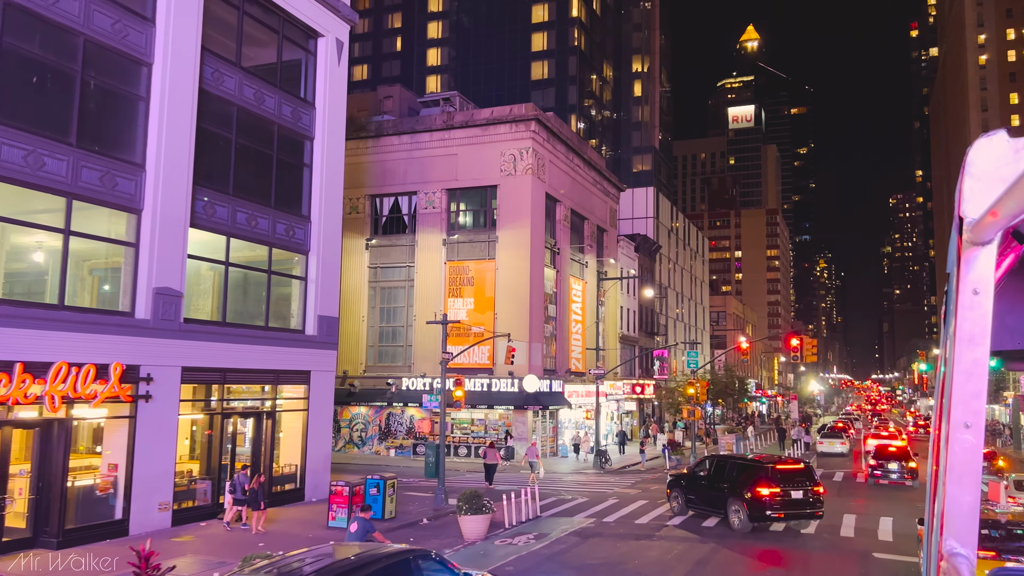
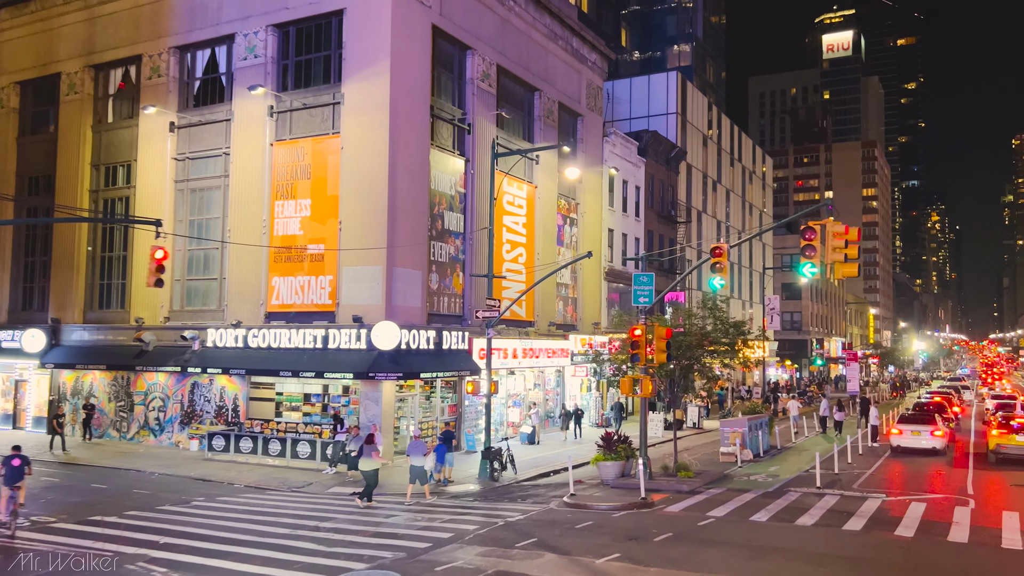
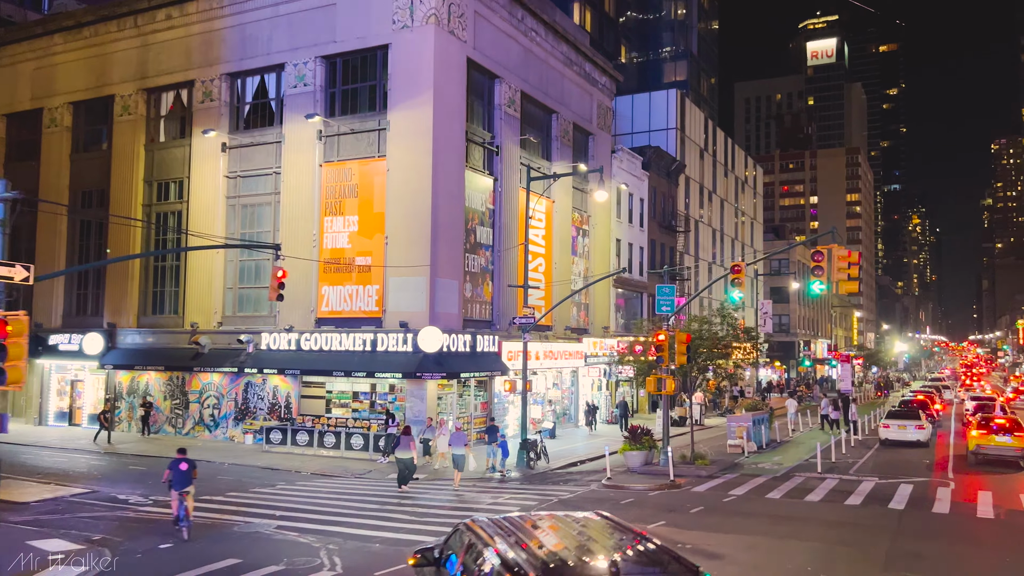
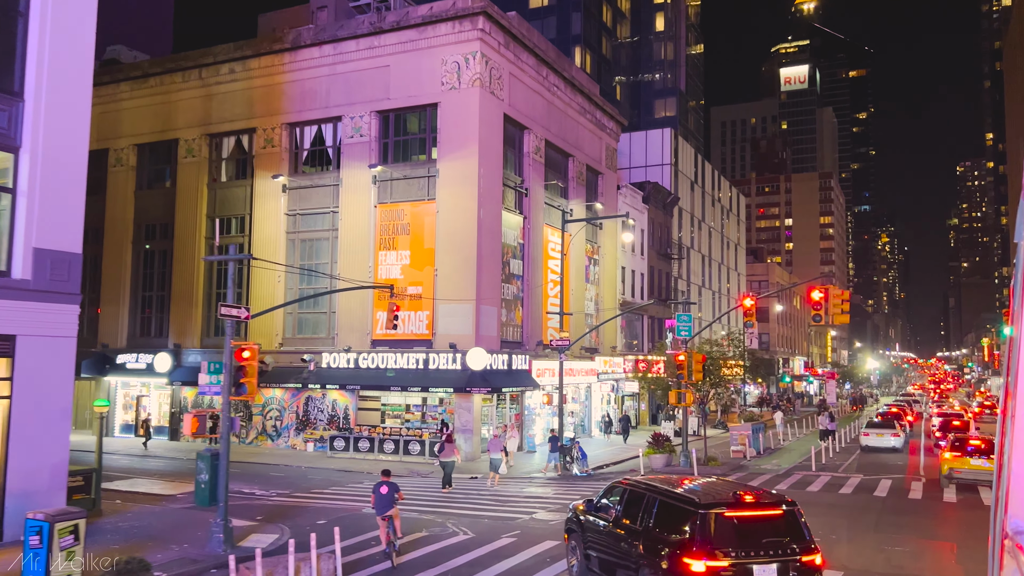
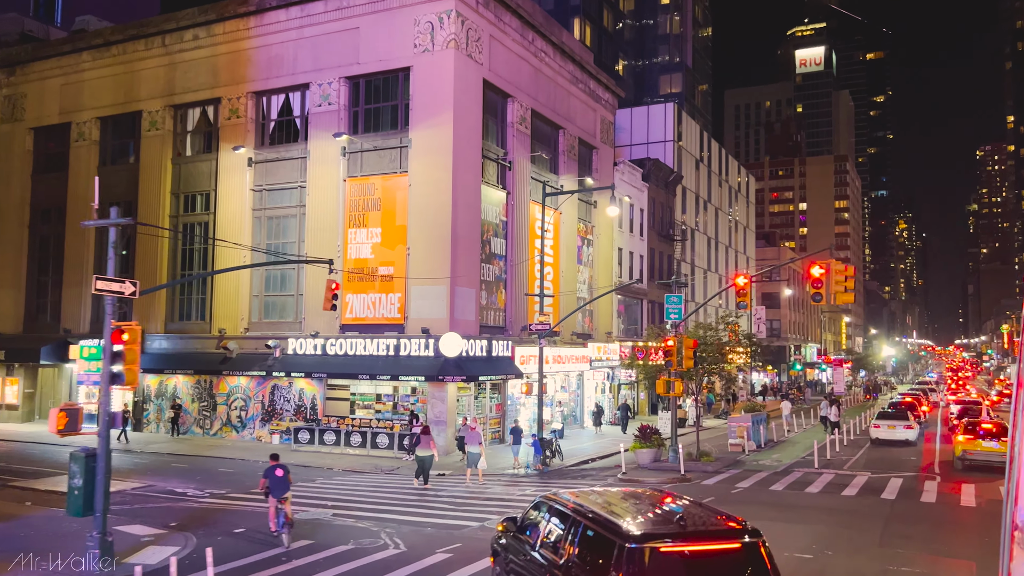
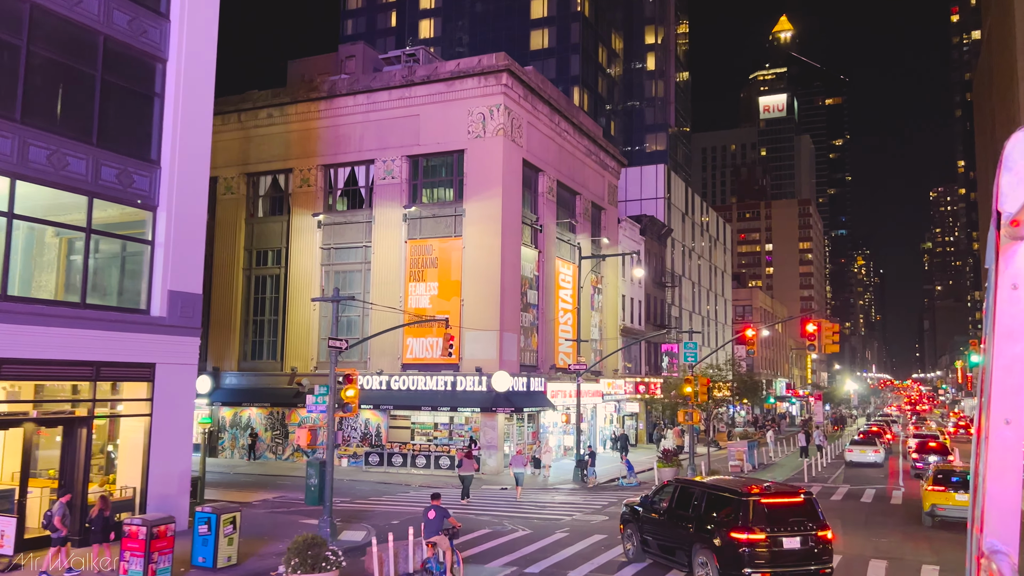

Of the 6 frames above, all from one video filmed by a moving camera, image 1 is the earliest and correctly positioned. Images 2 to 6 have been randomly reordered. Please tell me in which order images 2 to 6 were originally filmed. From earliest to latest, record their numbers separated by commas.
6, 4, 5, 3, 2
